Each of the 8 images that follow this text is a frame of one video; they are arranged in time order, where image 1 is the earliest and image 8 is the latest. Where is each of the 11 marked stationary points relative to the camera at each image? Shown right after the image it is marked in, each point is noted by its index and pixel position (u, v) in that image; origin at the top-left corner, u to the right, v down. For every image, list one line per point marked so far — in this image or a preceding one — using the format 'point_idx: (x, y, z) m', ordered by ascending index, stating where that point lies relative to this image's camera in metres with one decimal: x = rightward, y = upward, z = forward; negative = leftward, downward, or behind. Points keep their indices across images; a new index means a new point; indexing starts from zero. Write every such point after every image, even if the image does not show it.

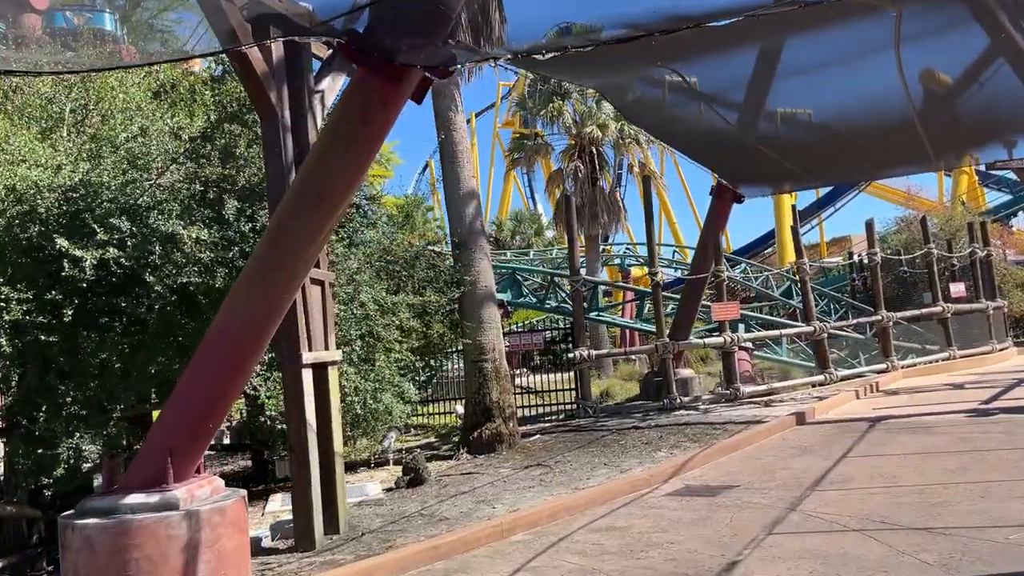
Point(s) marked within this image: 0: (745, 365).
0: (+3.8, -1.2, +13.6) m
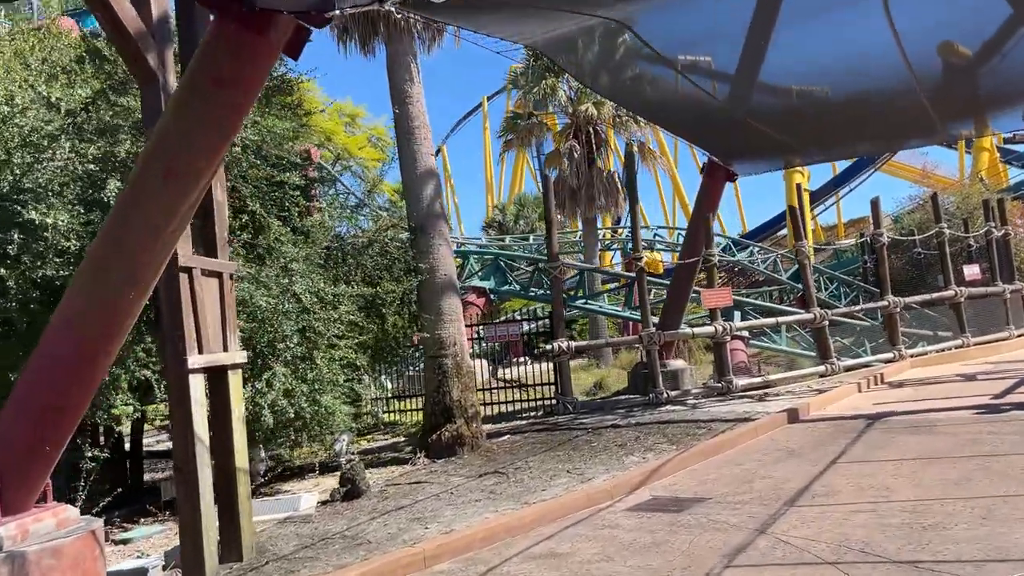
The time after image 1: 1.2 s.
0: (+3.4, -1.0, +12.7) m
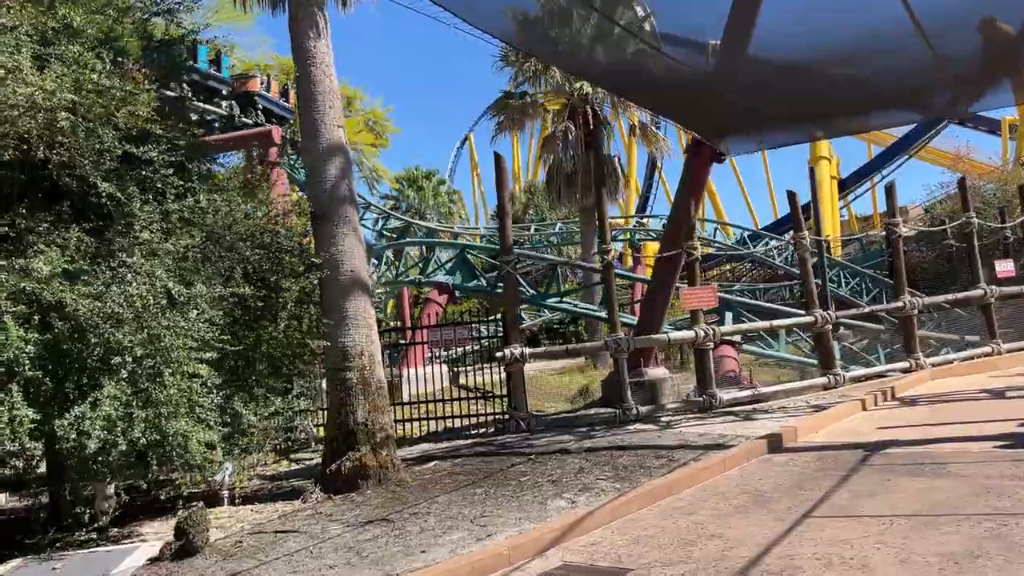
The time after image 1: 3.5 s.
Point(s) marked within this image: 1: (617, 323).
0: (+2.9, -1.0, +11.0) m
1: (+1.2, -0.4, +9.8) m
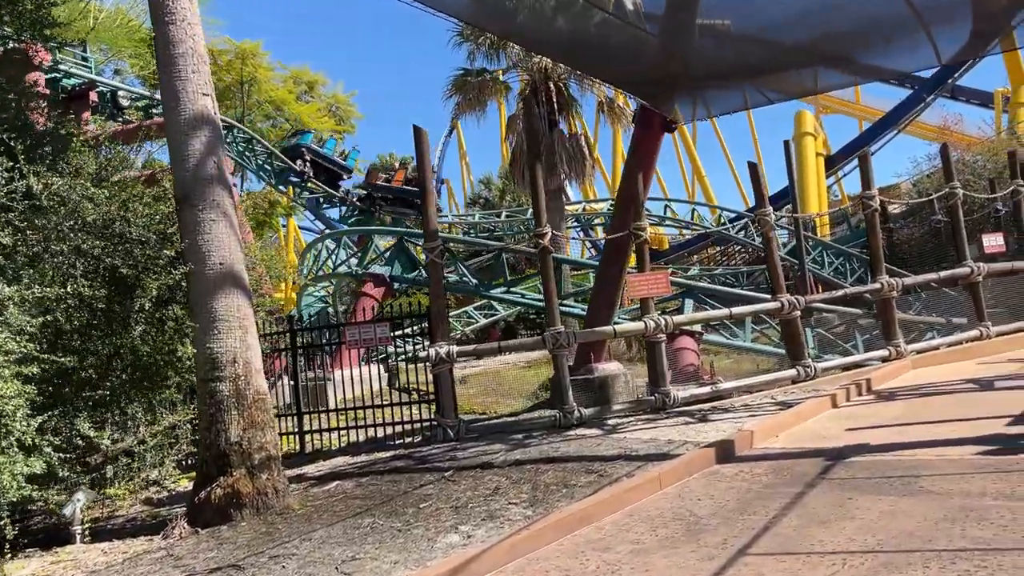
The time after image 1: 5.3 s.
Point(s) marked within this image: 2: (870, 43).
0: (+2.1, -0.8, +9.9) m
1: (+0.5, -0.3, +8.7) m
2: (+3.1, +2.1, +7.3) m
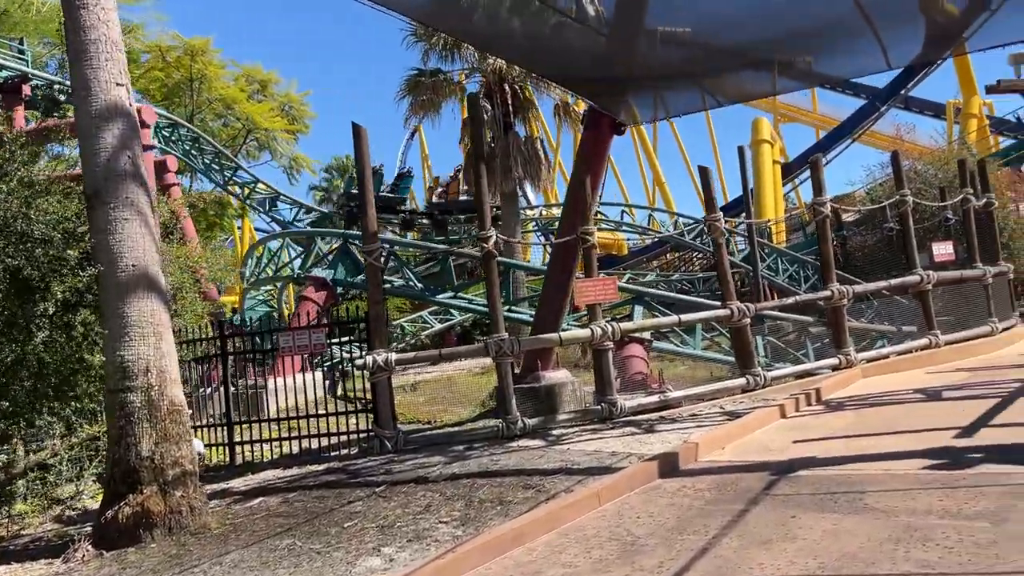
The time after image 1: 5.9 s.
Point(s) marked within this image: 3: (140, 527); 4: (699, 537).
0: (+1.5, -0.9, +9.7) m
1: (-0.1, -0.3, +8.4) m
2: (+2.6, +2.0, +7.1) m
3: (-2.5, -1.6, +5.8) m
4: (+1.1, -1.5, +4.9) m
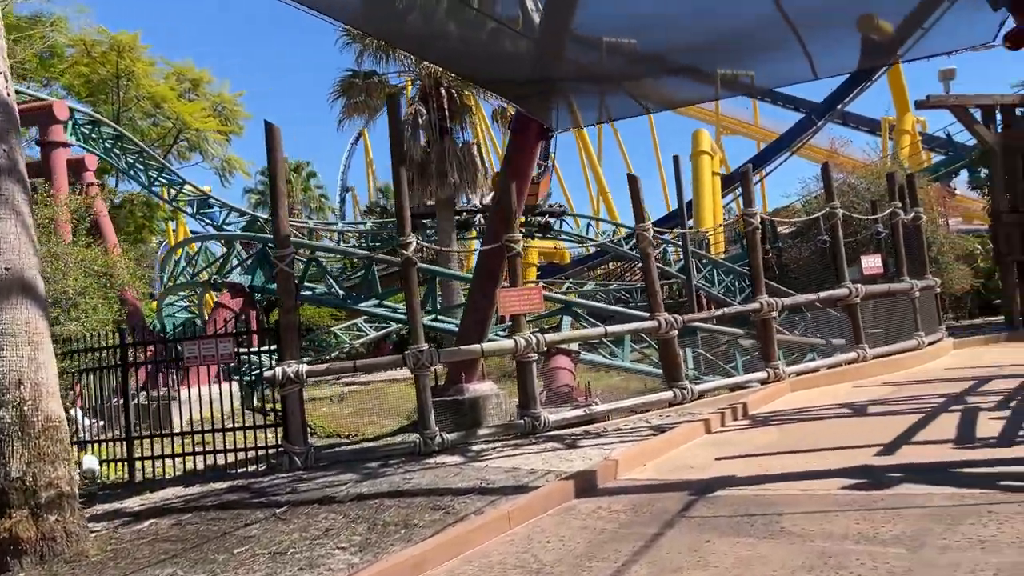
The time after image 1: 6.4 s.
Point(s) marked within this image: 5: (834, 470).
0: (+0.6, -1.0, +9.4) m
1: (-0.9, -0.4, +8.0) m
2: (+1.9, +1.9, +6.9) m
3: (-3.1, -1.7, +5.3) m
4: (+0.5, -1.5, +4.7) m
5: (+2.3, -1.3, +6.0) m
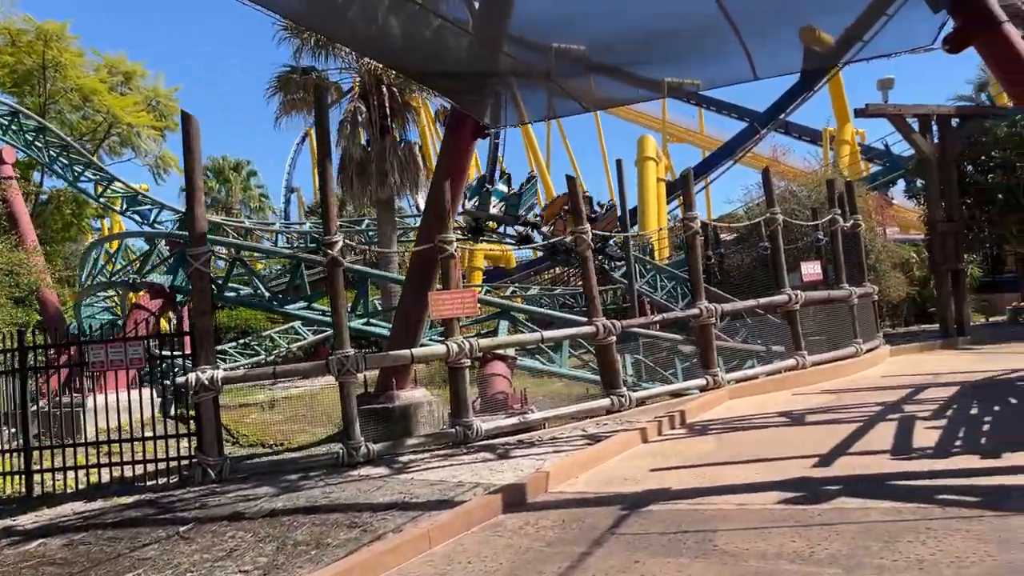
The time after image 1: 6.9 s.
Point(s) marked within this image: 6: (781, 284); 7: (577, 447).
0: (-0.1, -1.0, +9.1) m
1: (-1.5, -0.4, +7.6) m
2: (+1.4, +1.9, +6.7) m
3: (-3.6, -1.6, +4.7) m
4: (+0.1, -1.5, +4.3) m
5: (+1.8, -1.3, +5.8) m
6: (+3.6, +0.1, +11.4) m
7: (+0.6, -1.4, +7.6) m
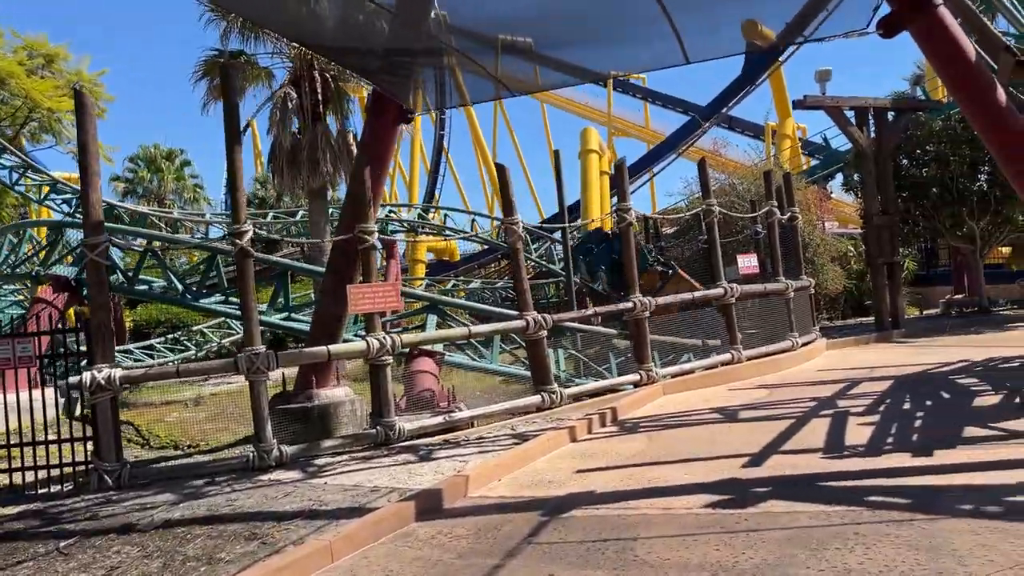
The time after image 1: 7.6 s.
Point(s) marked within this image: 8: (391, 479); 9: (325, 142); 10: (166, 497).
0: (-0.9, -1.0, +8.7) m
1: (-2.2, -0.4, +7.1) m
2: (+0.8, +1.9, +6.4) m
3: (-4.1, -1.6, +4.1) m
4: (-0.4, -1.5, +4.0) m
5: (+1.2, -1.3, +5.5) m
6: (+2.7, +0.2, +11.2) m
7: (-0.1, -1.4, +7.3) m
8: (-0.9, -1.5, +6.5) m
9: (-3.6, +2.9, +16.6) m
10: (-2.6, -1.6, +6.4) m
